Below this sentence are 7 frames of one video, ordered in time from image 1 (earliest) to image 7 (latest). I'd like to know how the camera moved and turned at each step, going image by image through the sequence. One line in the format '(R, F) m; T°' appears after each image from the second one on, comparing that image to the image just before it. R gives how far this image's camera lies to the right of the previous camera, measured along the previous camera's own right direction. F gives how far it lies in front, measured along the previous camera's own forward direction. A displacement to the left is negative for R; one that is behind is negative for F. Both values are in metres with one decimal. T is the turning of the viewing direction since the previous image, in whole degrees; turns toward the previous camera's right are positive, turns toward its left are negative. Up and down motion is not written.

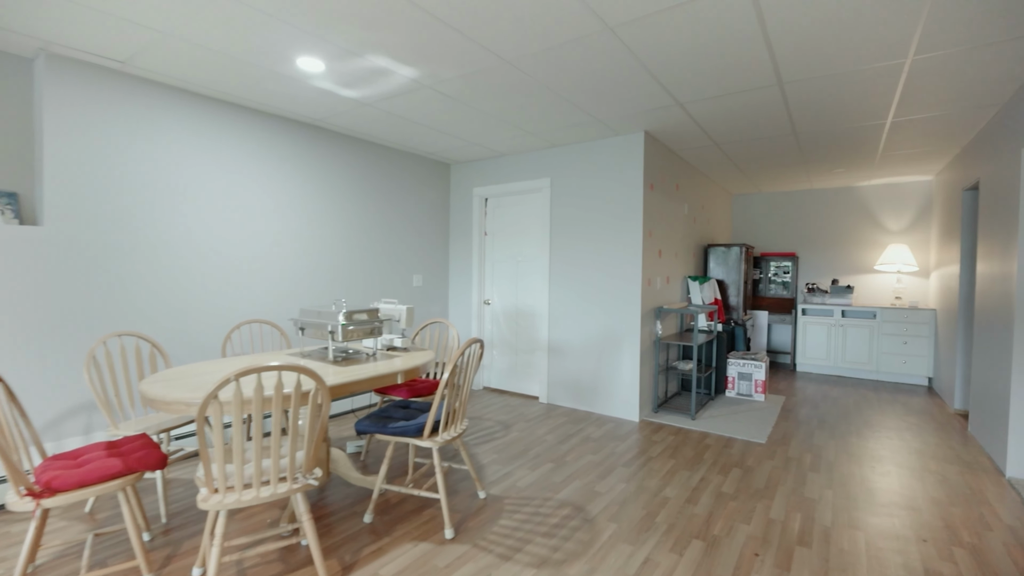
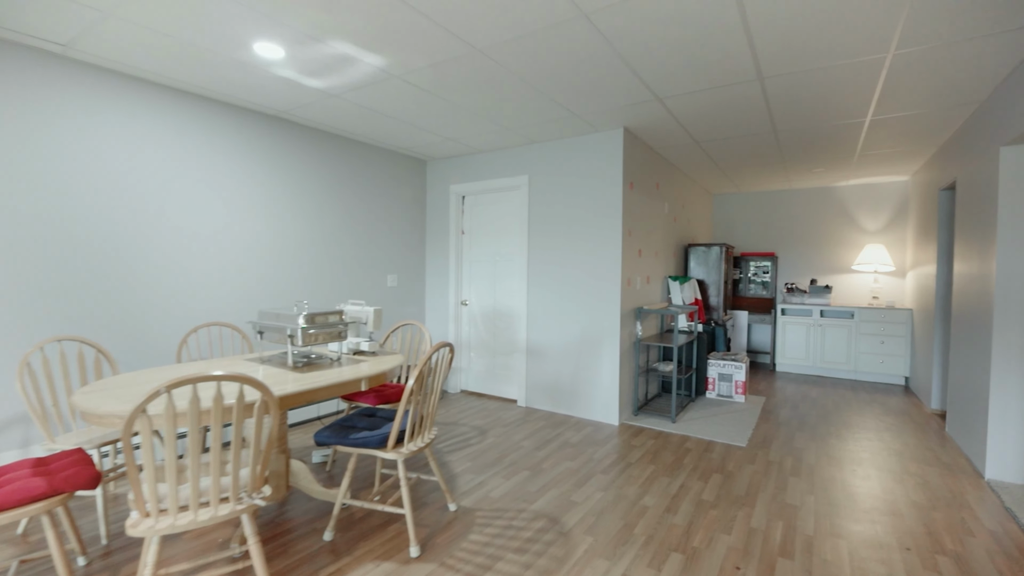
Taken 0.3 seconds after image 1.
(+0.1, +0.1) m; +2°
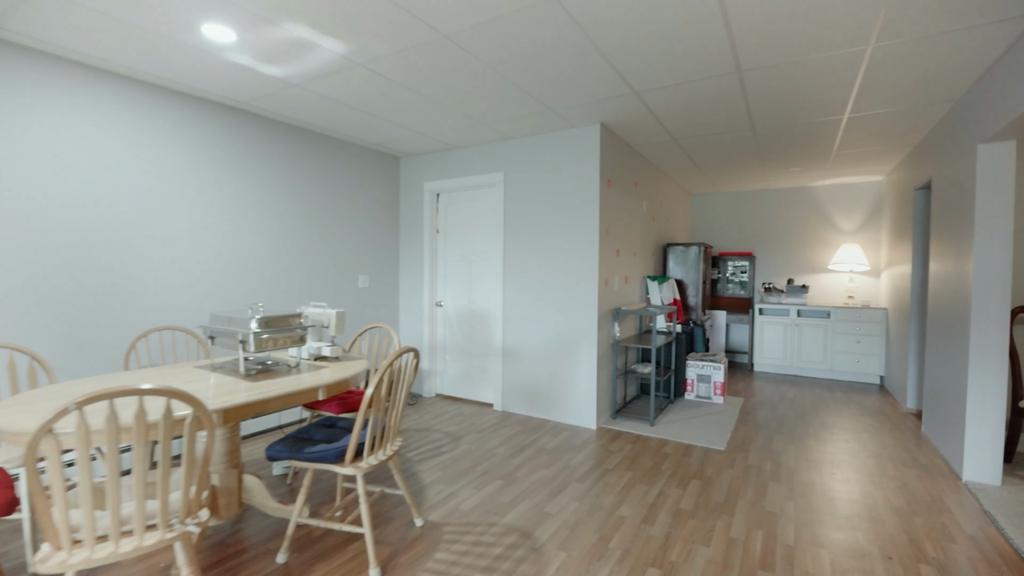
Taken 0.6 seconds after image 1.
(+0.1, +0.1) m; +2°
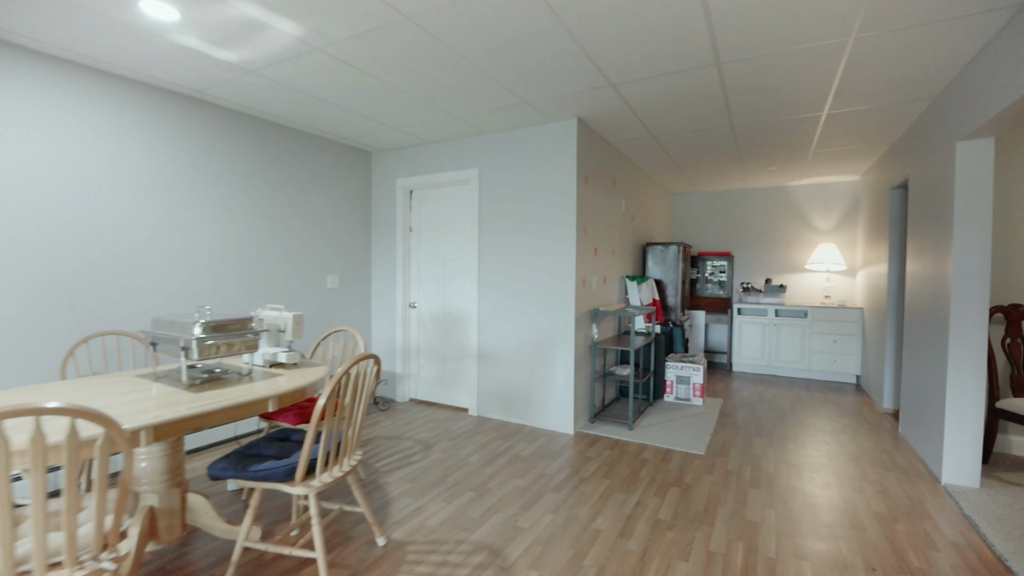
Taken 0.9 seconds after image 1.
(+0.1, +0.1) m; +2°
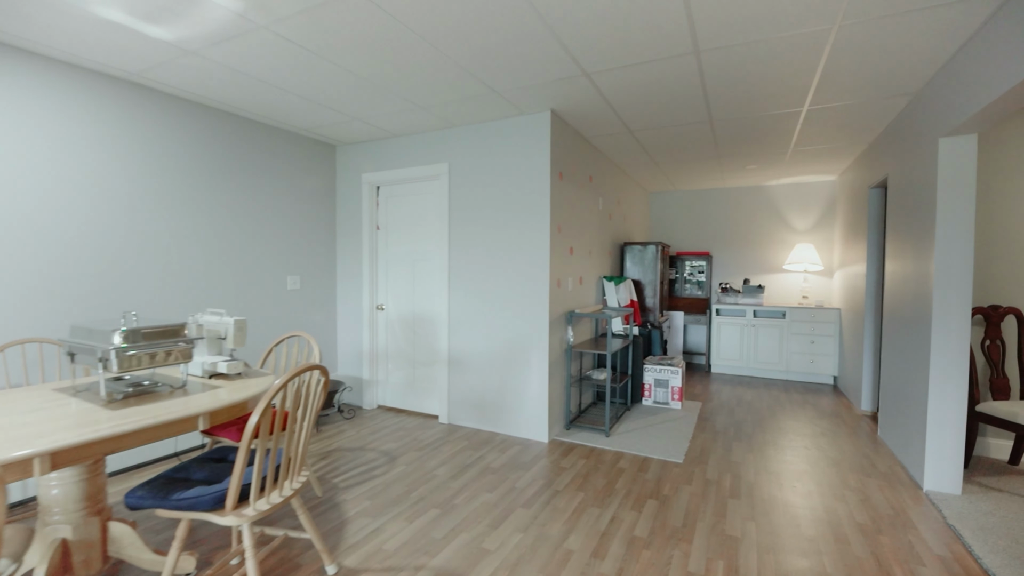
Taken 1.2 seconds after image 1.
(+0.1, +0.2) m; +2°
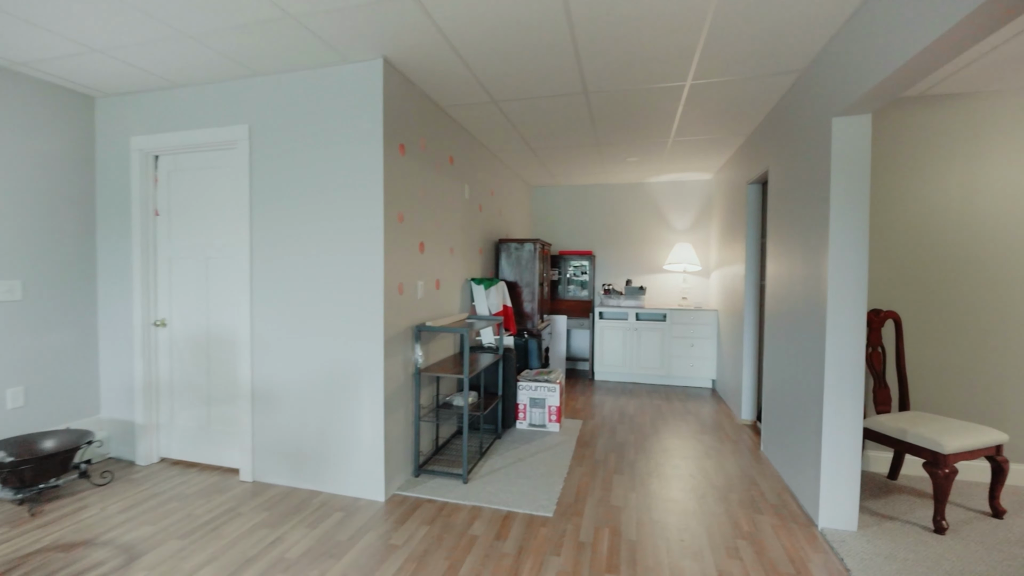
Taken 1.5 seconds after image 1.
(+0.4, +0.7) m; +13°
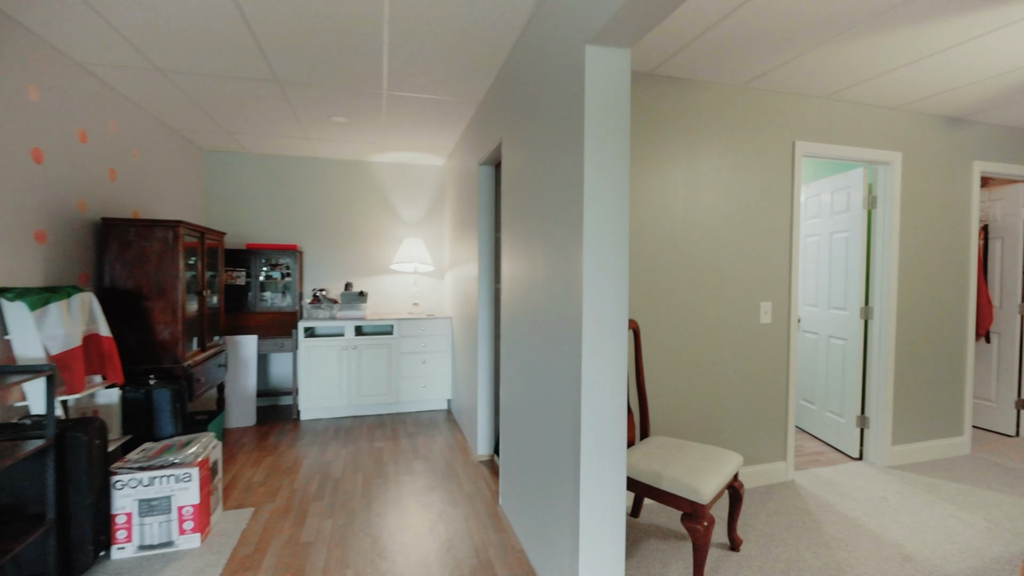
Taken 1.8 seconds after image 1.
(+0.5, +1.0) m; +30°
